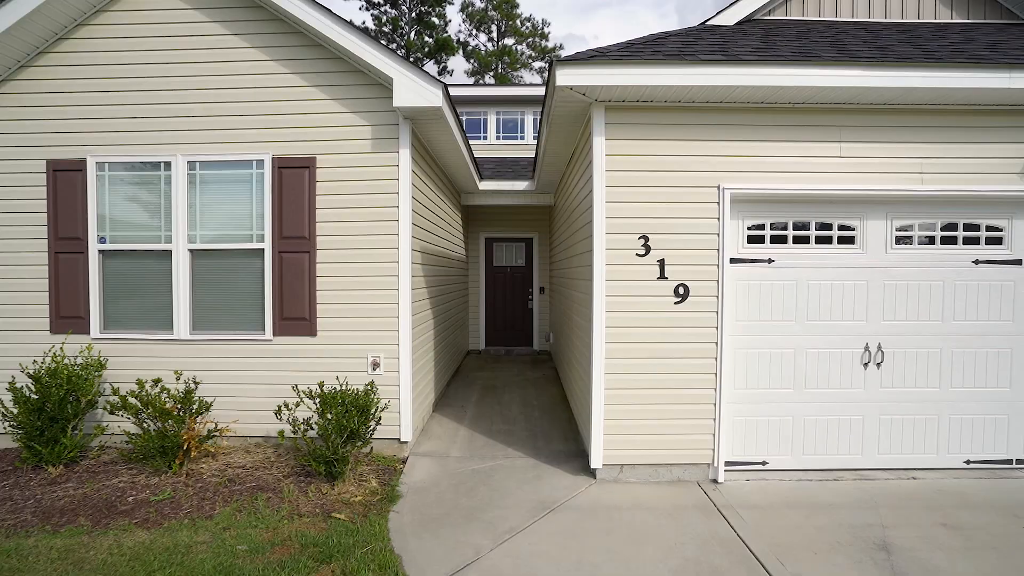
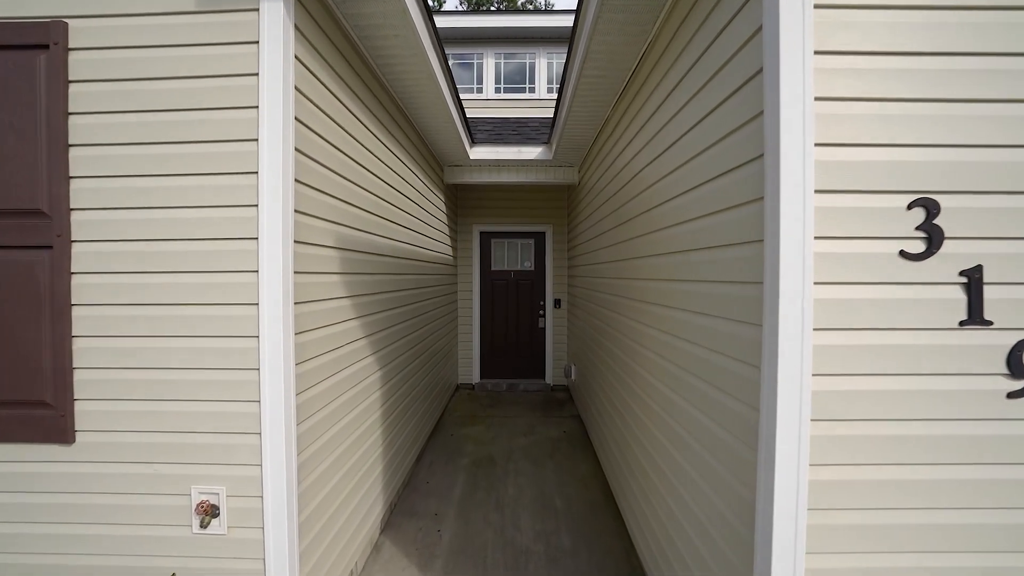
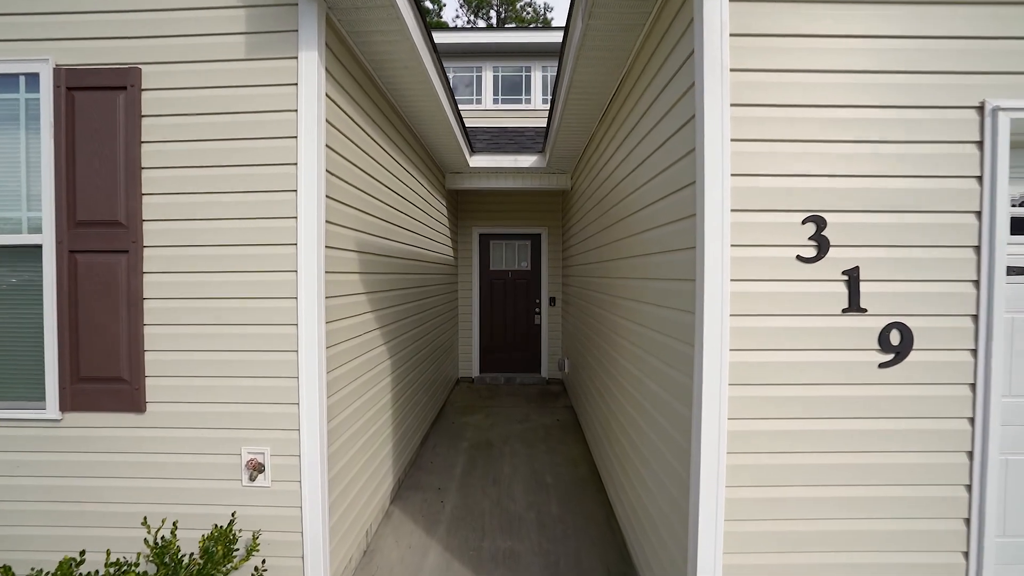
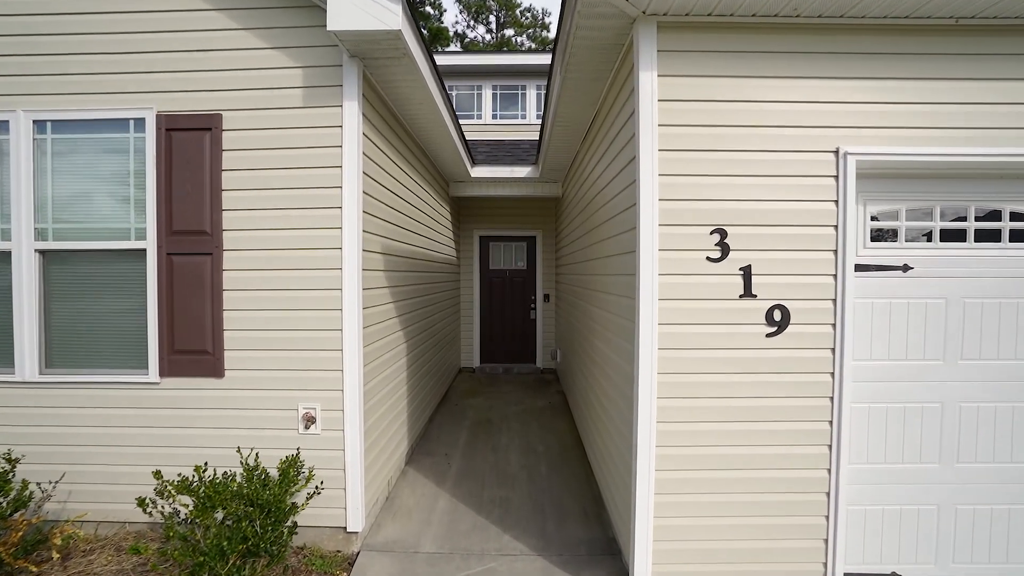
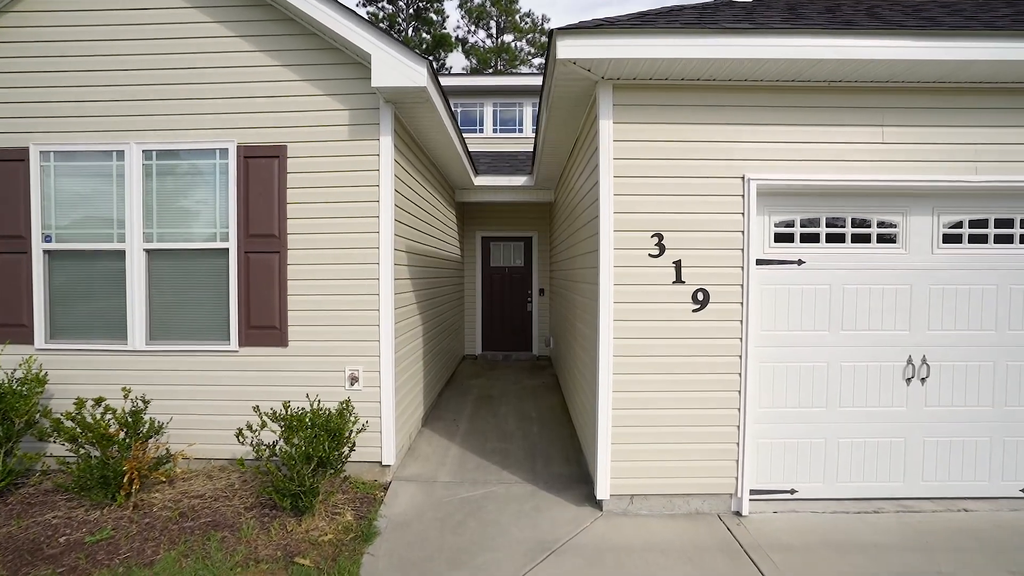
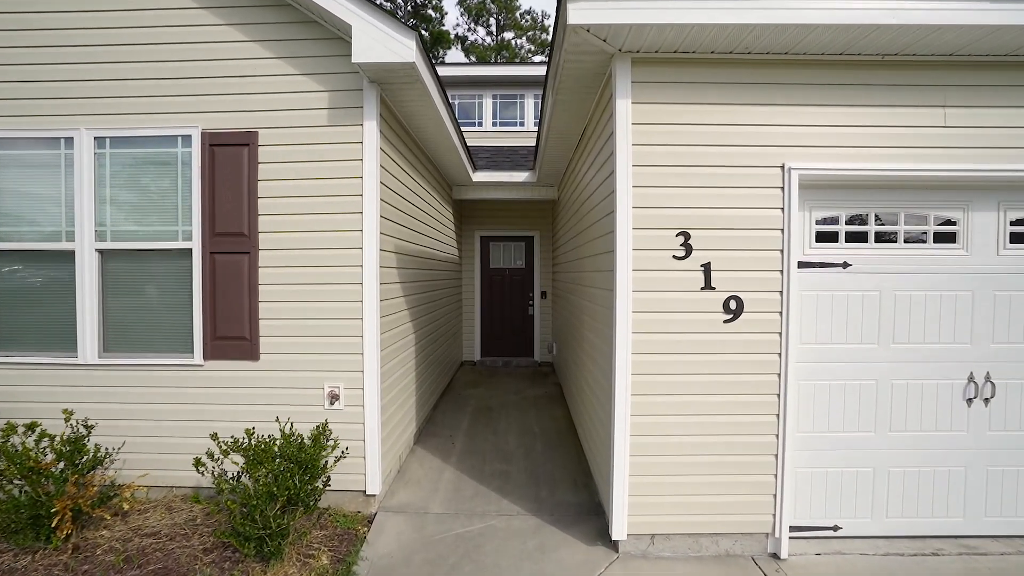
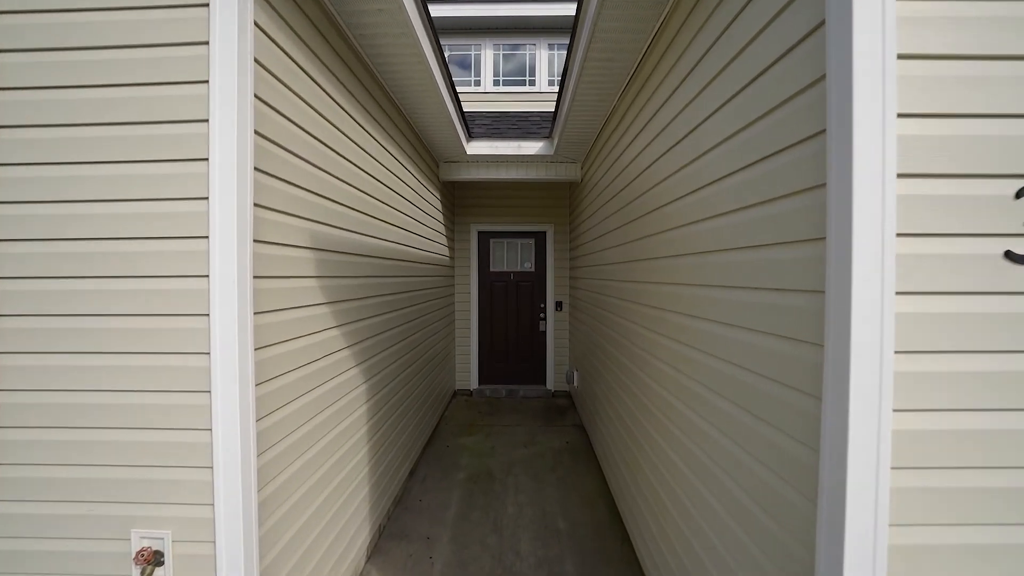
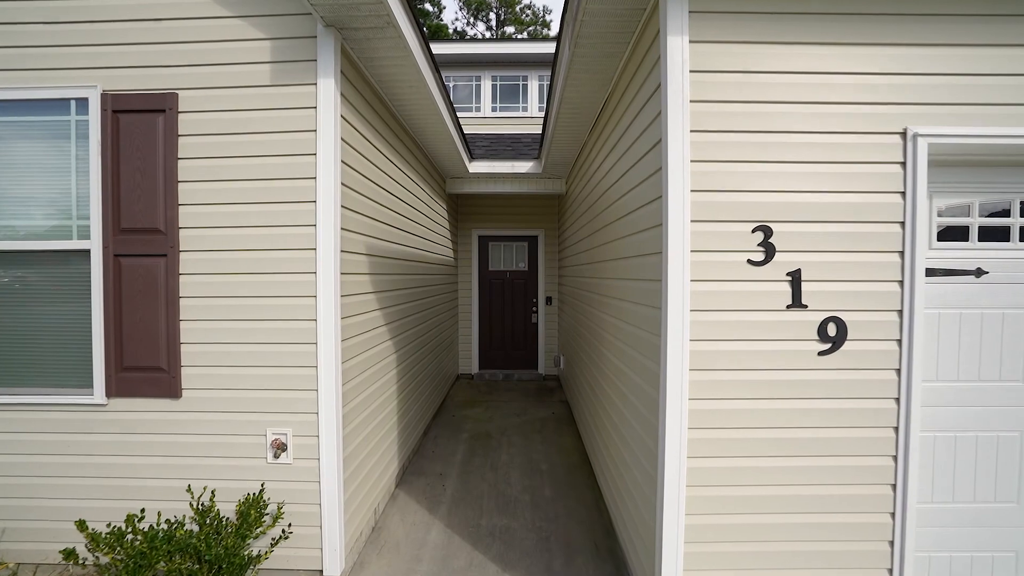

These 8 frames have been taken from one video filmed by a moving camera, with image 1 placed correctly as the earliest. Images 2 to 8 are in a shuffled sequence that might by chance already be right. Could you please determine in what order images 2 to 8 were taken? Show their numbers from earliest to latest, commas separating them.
5, 6, 4, 8, 3, 2, 7
